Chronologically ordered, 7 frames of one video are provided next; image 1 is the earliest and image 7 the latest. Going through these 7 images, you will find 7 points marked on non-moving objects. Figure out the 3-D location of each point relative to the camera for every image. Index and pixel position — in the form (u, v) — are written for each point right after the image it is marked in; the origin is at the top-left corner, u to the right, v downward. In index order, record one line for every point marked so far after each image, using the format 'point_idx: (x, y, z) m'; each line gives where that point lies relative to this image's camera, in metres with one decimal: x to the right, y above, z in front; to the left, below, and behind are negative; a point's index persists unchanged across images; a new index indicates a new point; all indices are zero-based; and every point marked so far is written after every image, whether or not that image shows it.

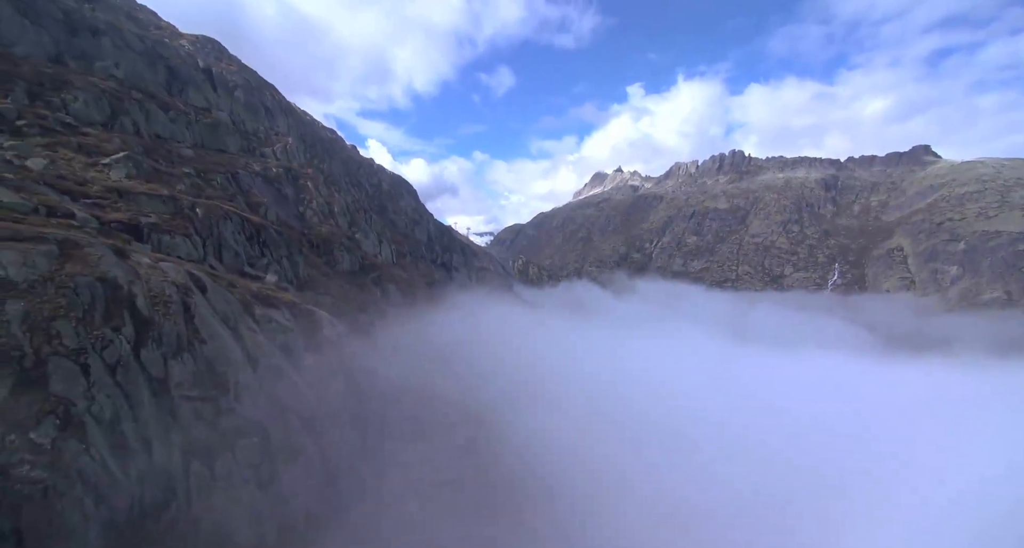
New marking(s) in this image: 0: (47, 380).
0: (-15.6, -3.6, +16.8) m
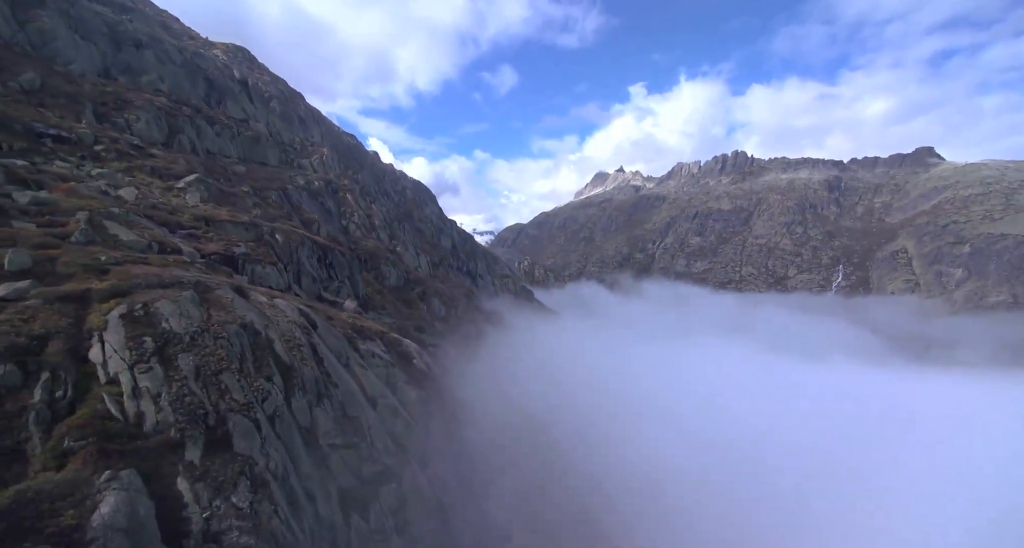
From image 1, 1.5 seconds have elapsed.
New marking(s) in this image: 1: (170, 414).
0: (-9.7, -5.7, +17.2) m
1: (-11.3, -4.7, +16.6) m
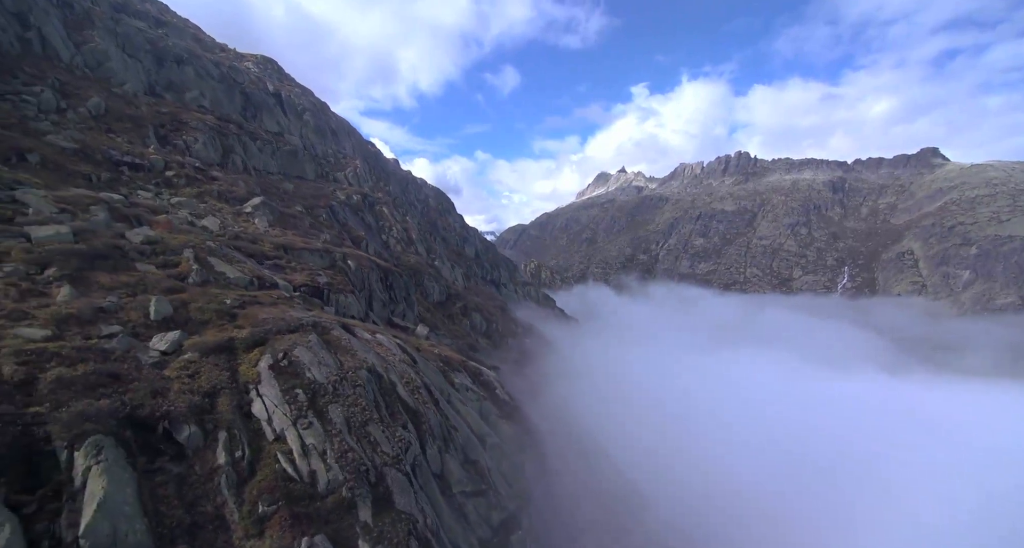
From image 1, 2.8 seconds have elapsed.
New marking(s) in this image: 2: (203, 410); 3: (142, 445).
0: (-4.3, -7.8, +17.6) m
1: (-5.9, -6.7, +17.0) m
2: (-10.5, -4.6, +17.1) m
3: (-11.3, -5.2, +15.2) m
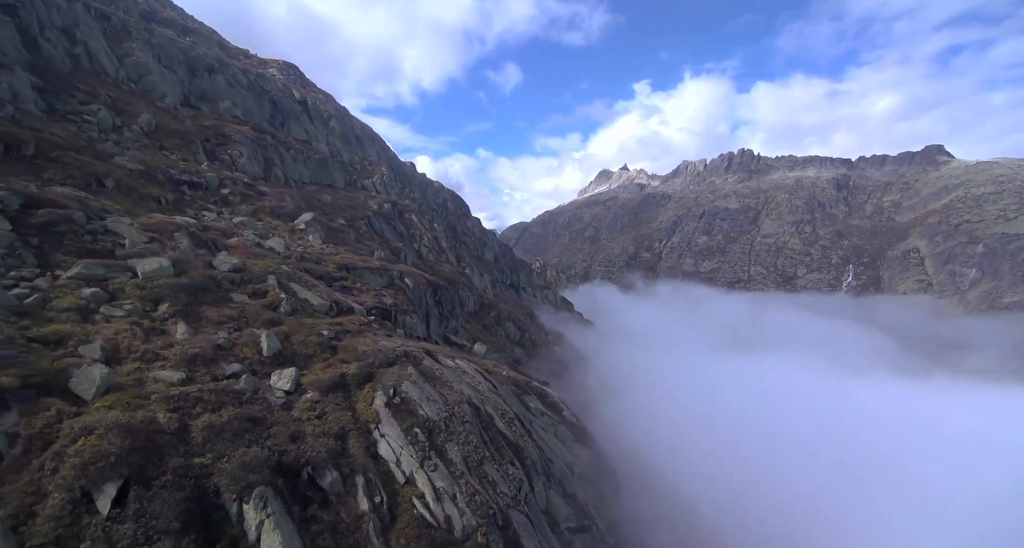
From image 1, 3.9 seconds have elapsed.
0: (+0.2, -9.4, +17.8) m
1: (-1.4, -8.4, +17.2) m
2: (-6.1, -6.3, +17.4) m
3: (-6.8, -6.8, +15.6) m
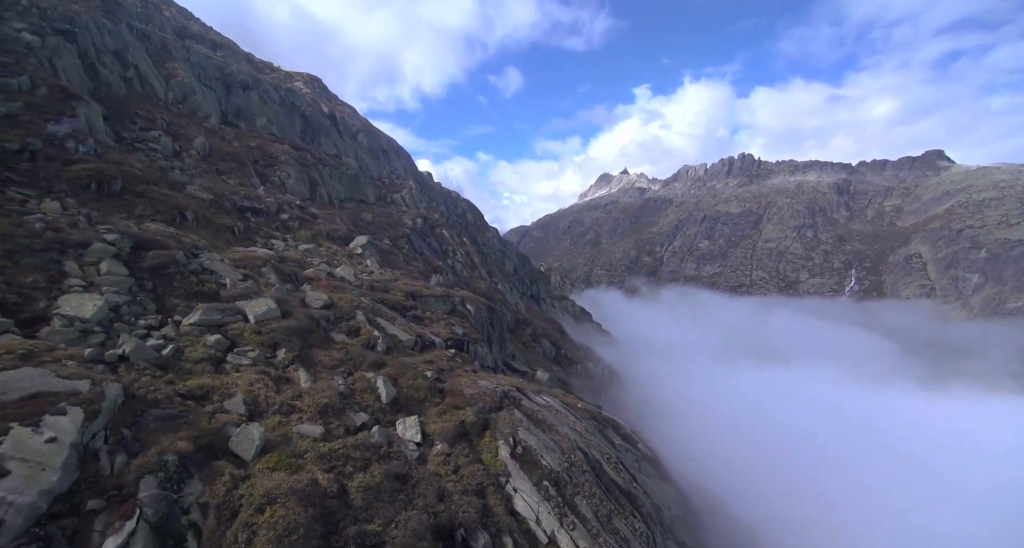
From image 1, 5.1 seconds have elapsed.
0: (+5.3, -11.5, +17.7) m
1: (+3.6, -10.4, +17.2) m
2: (-1.0, -8.3, +17.5) m
3: (-1.8, -8.9, +15.7) m
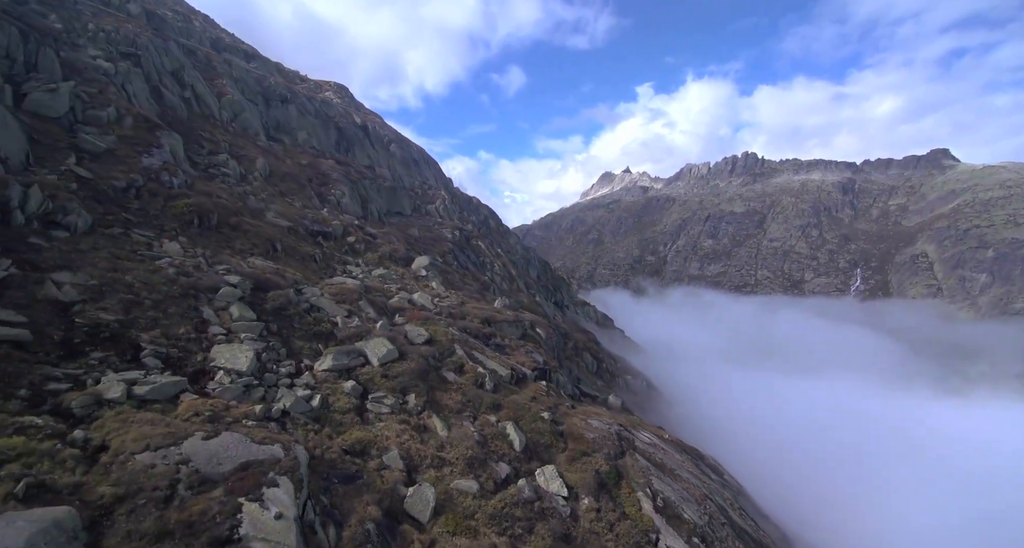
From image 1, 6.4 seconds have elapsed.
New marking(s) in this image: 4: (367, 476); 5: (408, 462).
0: (+11.0, -13.7, +17.6) m
1: (+9.4, -12.6, +17.2) m
2: (+4.7, -10.5, +17.6) m
3: (+3.9, -11.1, +15.8) m
4: (-5.0, -7.0, +17.2) m
5: (-4.0, -7.2, +19.1) m
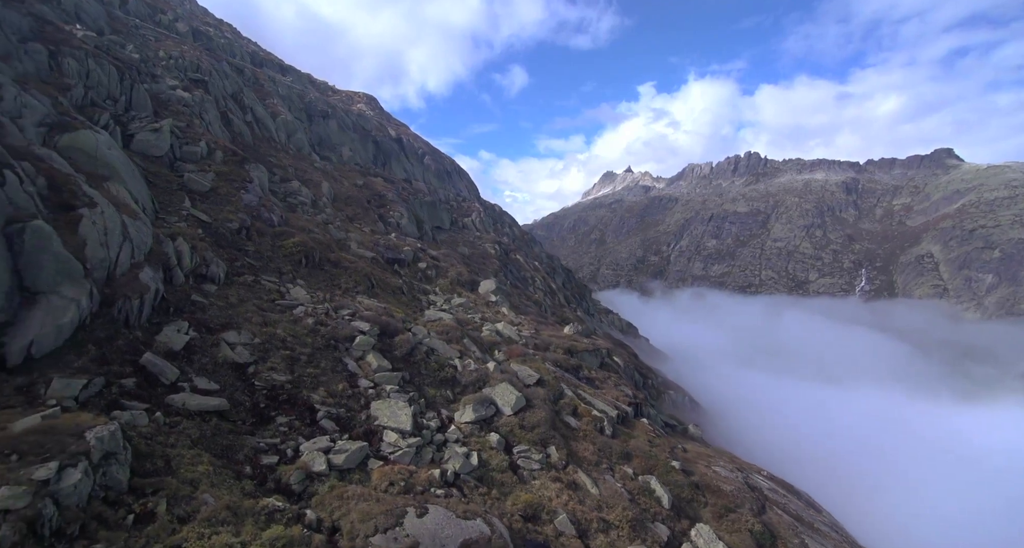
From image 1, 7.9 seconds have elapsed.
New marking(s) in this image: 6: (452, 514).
0: (+17.5, -16.2, +17.2) m
1: (+15.8, -15.1, +16.8) m
2: (+11.2, -13.0, +17.4) m
3: (+10.3, -13.5, +15.6) m
4: (+1.5, -9.4, +17.3) m
5: (+2.5, -9.7, +19.1) m
6: (-2.0, -7.7, +16.0) m
